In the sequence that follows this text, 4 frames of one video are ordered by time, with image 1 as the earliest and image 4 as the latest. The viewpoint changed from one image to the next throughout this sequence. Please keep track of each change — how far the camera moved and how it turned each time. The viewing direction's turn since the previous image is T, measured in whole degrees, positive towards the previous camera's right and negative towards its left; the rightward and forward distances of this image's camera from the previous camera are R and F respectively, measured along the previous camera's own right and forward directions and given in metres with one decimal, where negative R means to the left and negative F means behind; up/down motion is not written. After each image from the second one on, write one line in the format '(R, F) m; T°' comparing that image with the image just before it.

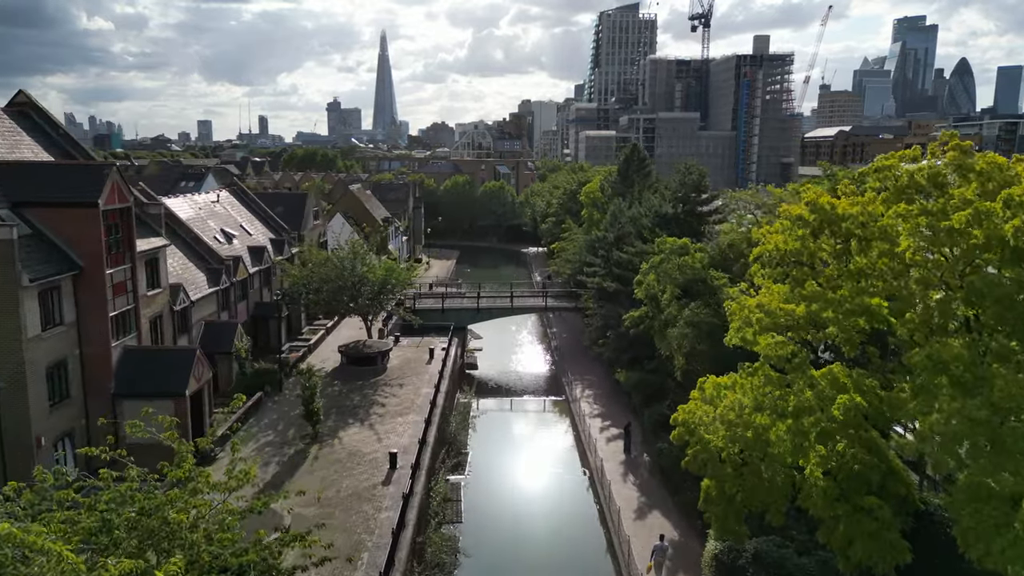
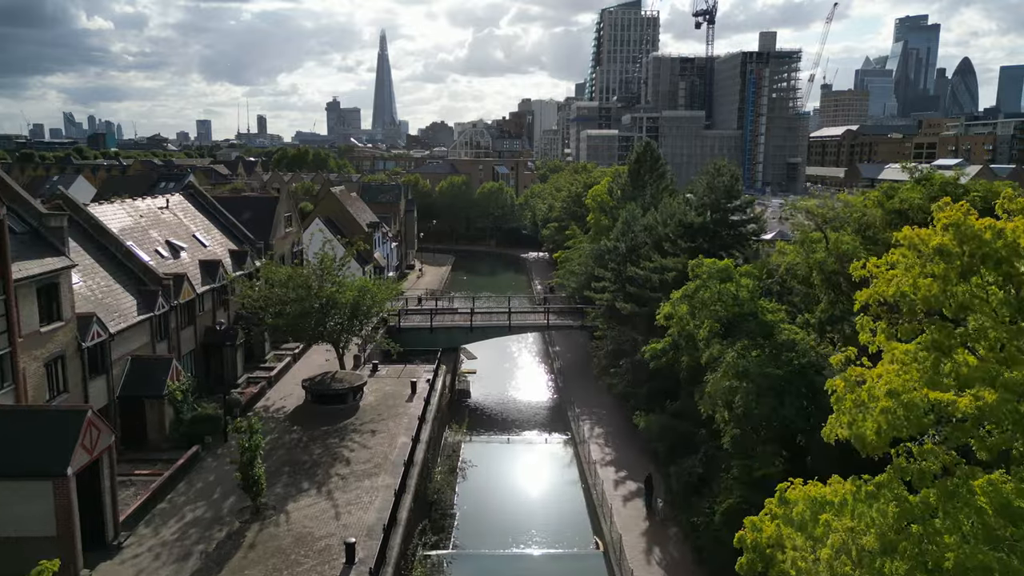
(+0.2, +5.8) m; 0°
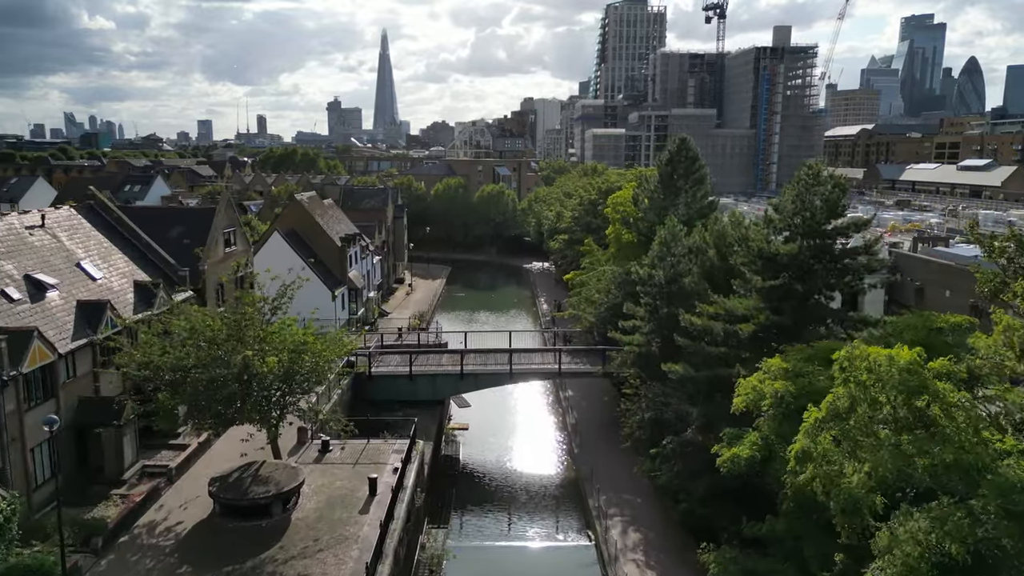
(0.0, +9.5) m; 0°
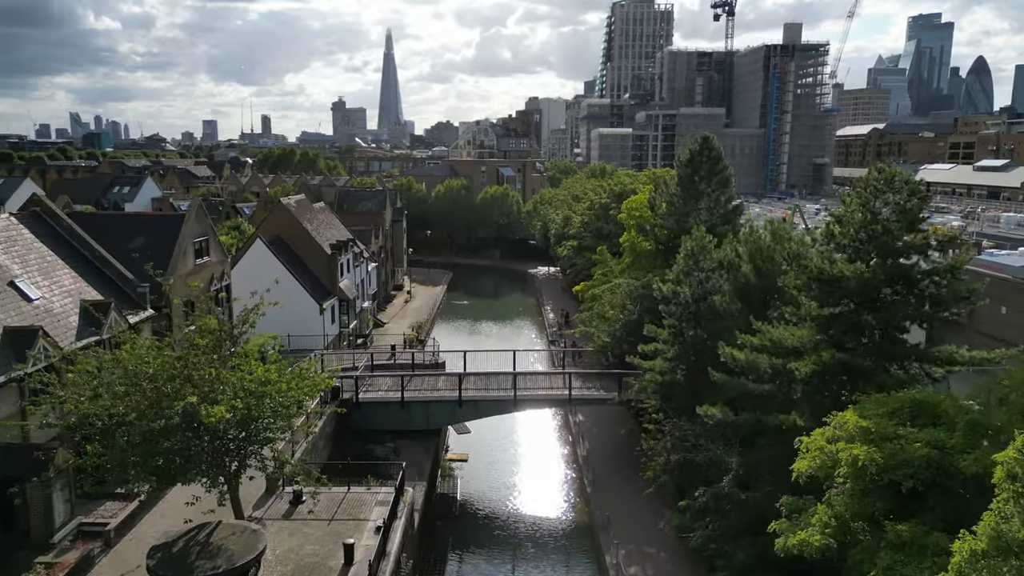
(0.0, +3.8) m; 0°
